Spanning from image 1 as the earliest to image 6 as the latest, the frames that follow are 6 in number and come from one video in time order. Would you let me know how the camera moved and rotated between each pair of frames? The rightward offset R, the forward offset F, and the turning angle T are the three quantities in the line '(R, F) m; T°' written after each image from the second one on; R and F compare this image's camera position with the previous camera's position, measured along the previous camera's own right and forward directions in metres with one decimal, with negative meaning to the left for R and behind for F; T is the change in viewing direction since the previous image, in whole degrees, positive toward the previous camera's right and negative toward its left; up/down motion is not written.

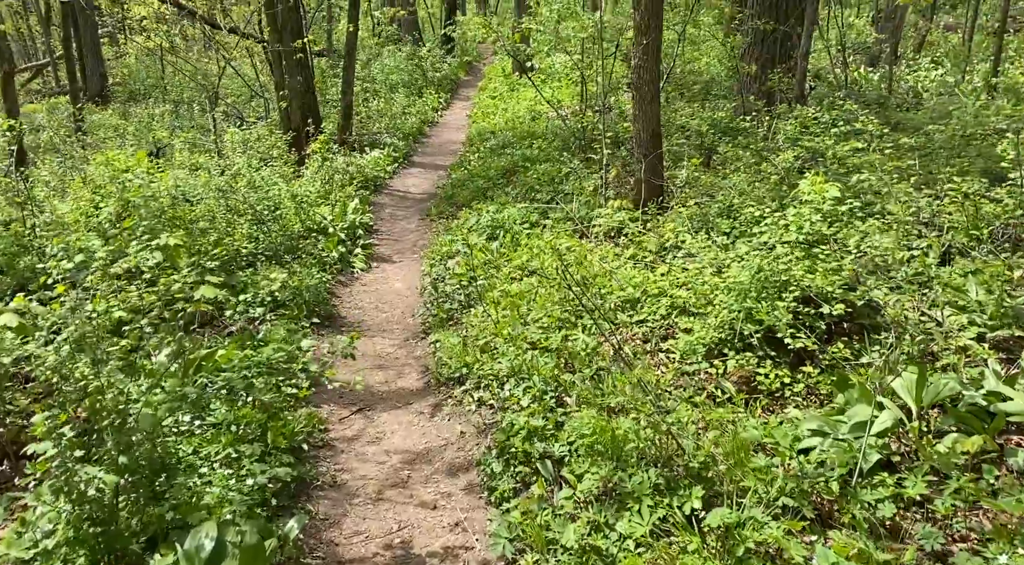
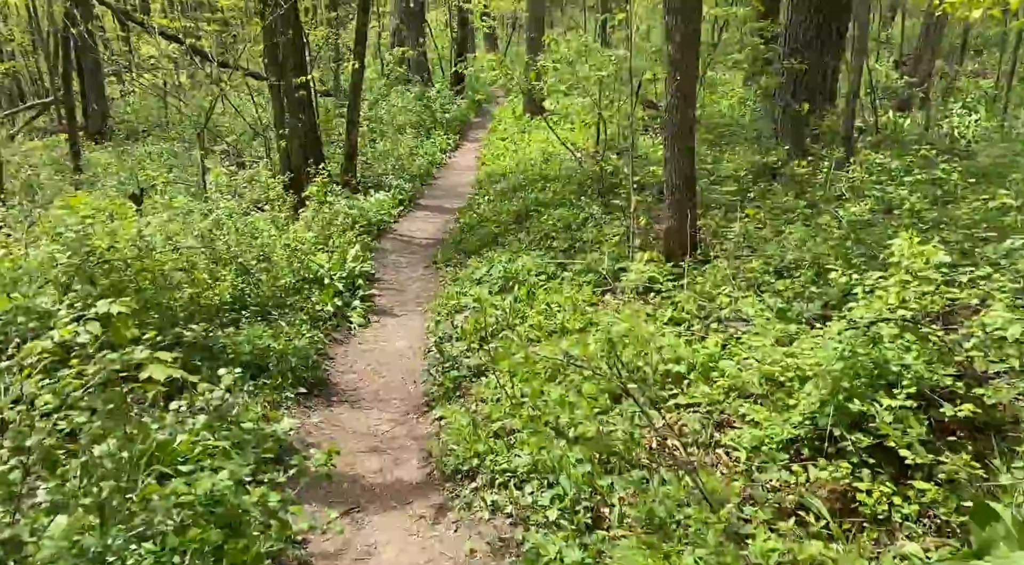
(-0.1, +1.1) m; 0°
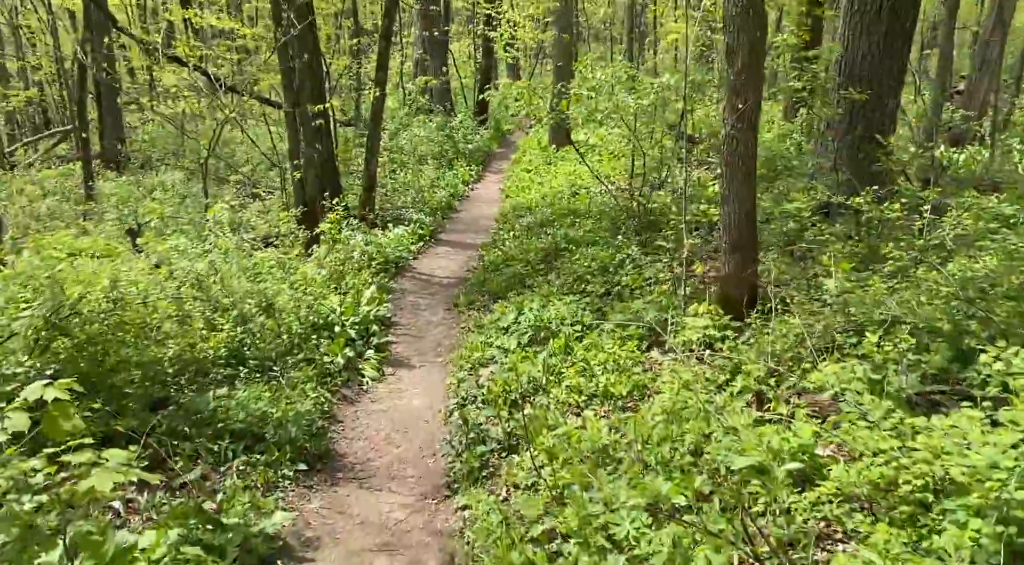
(-0.2, +1.0) m; -1°
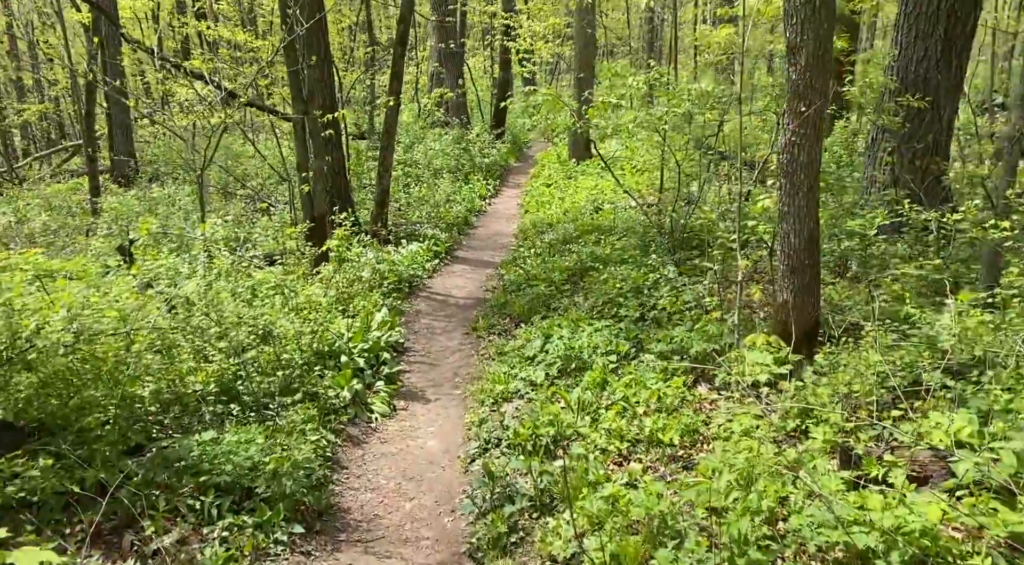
(-0.1, +0.9) m; -1°
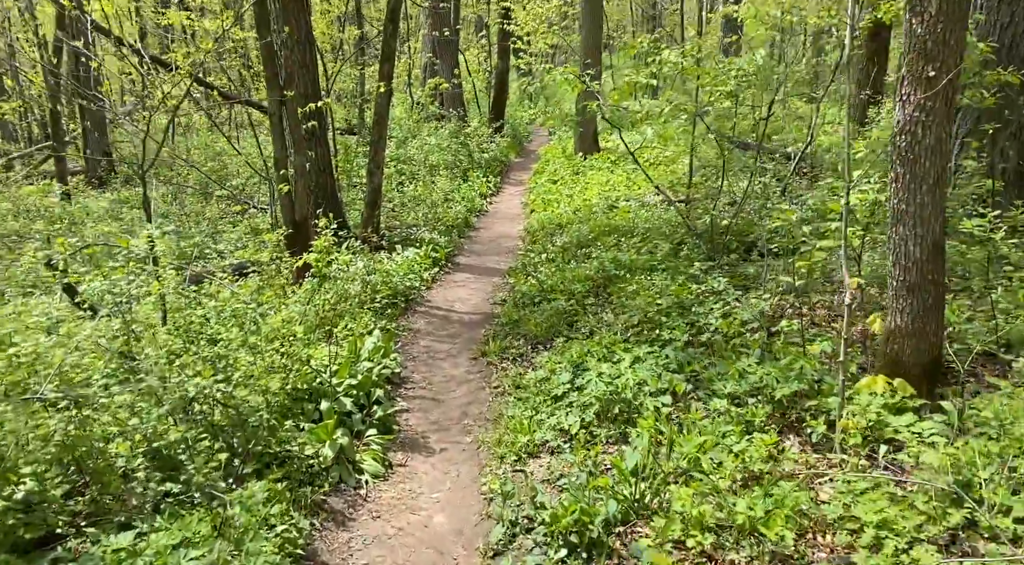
(-0.2, +1.7) m; 0°
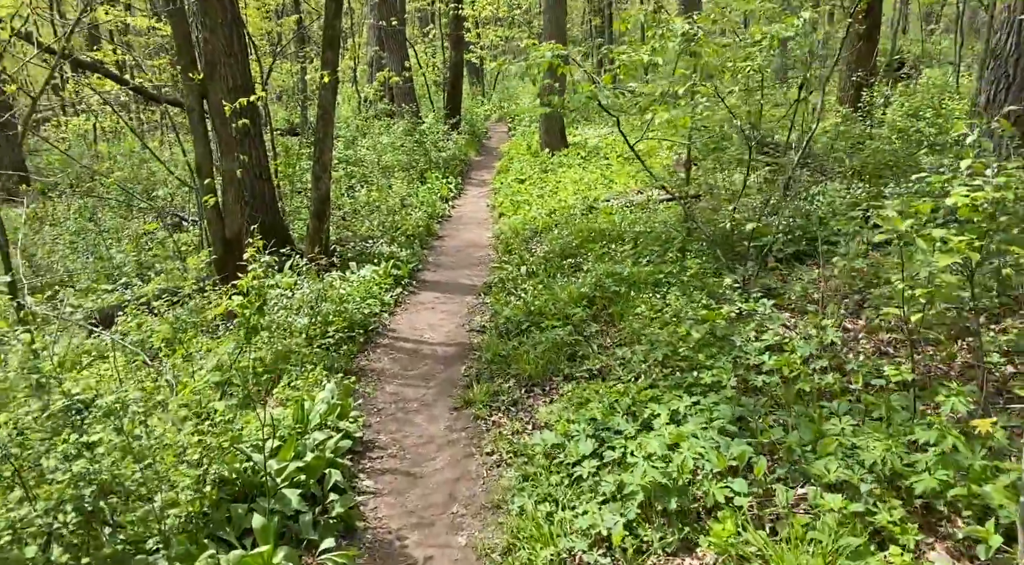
(-0.3, +1.8) m; +3°
